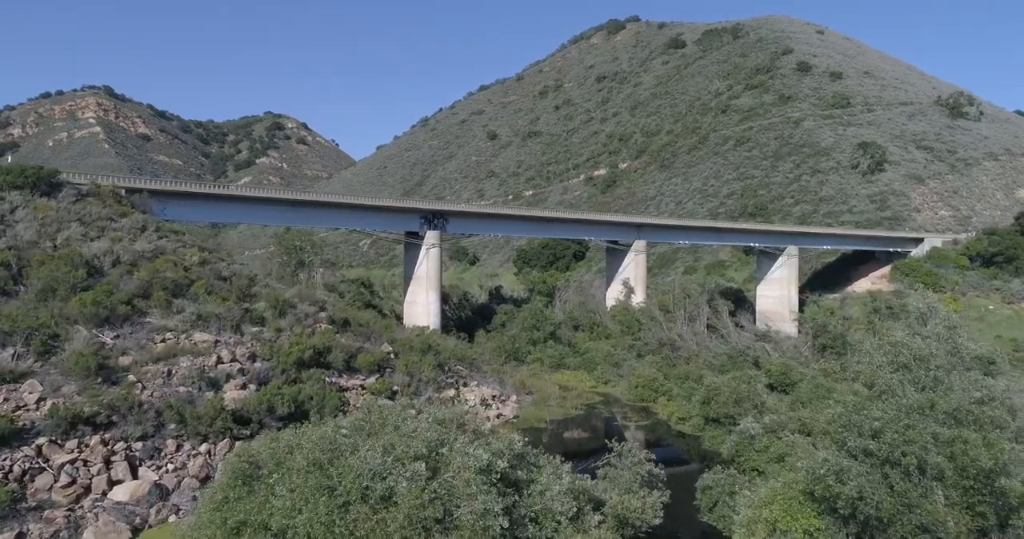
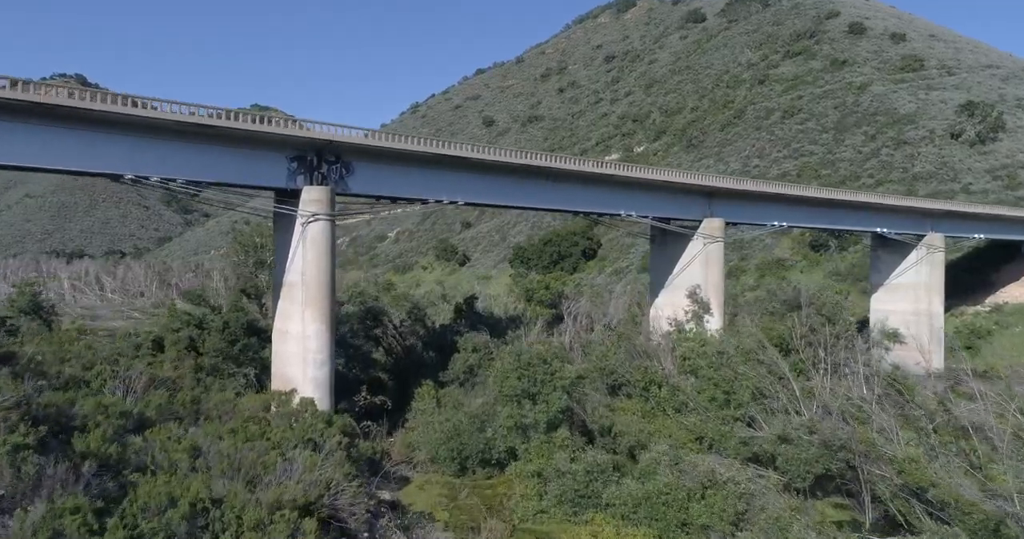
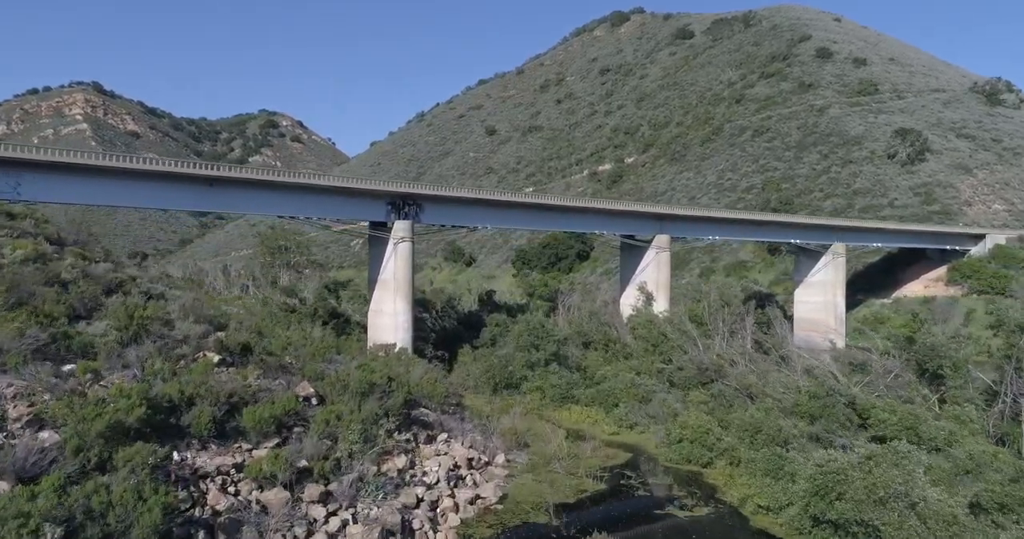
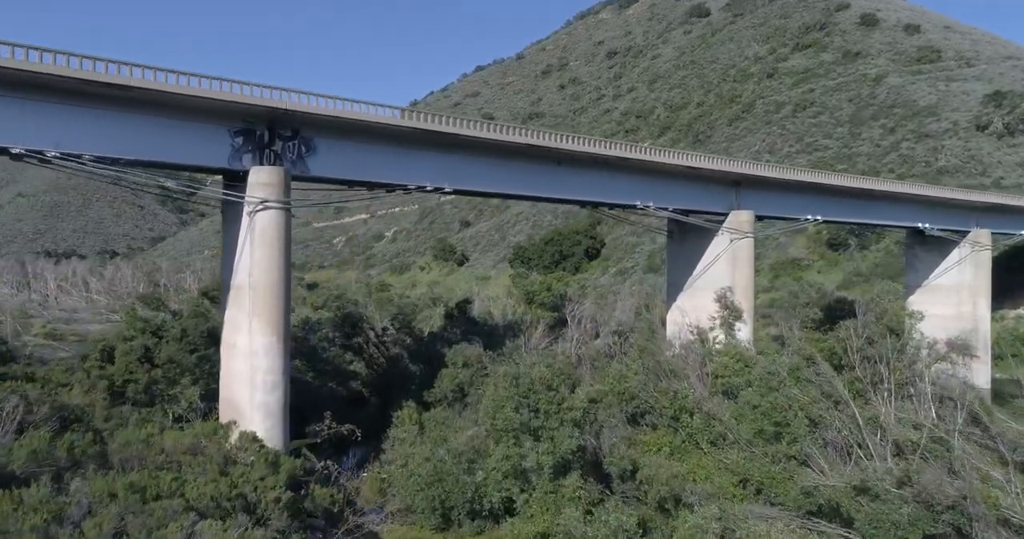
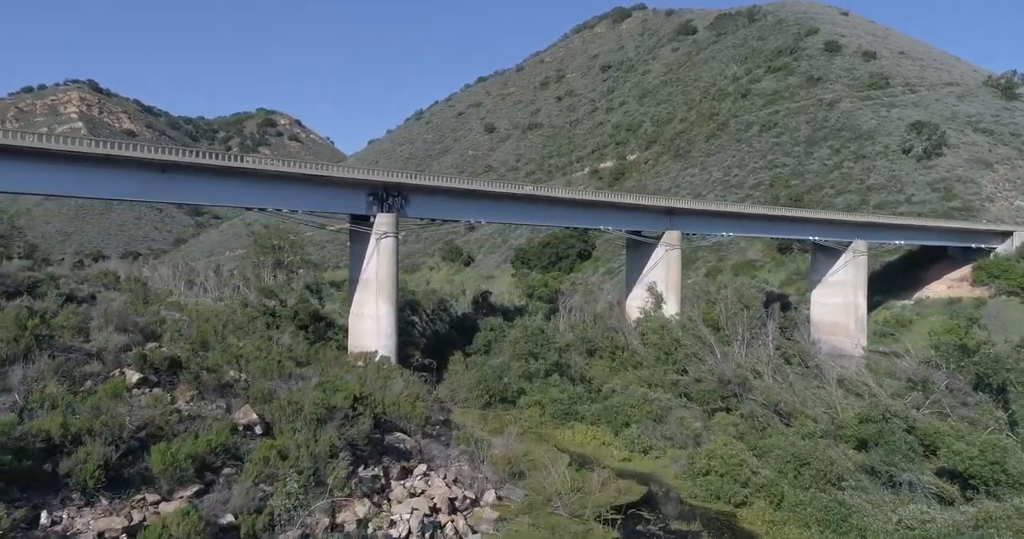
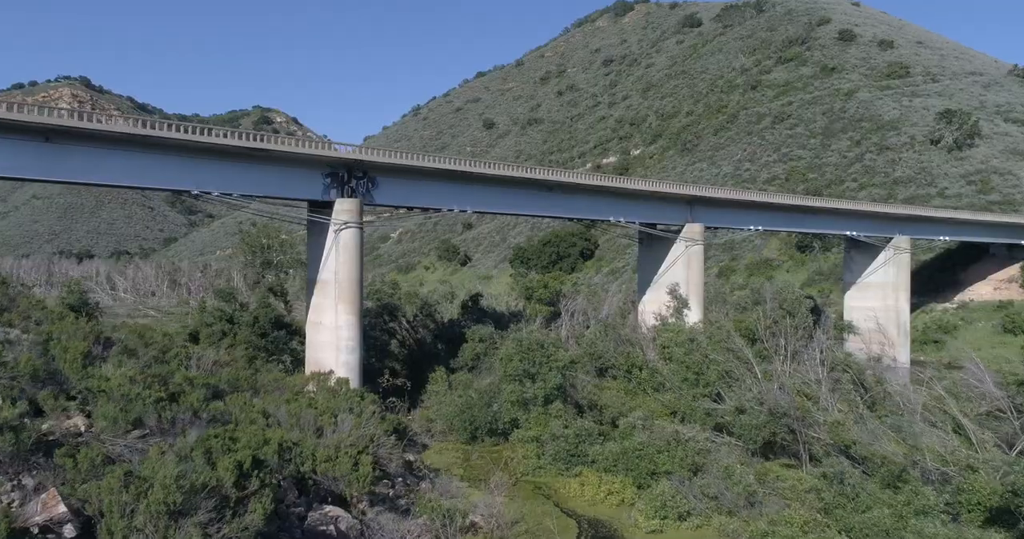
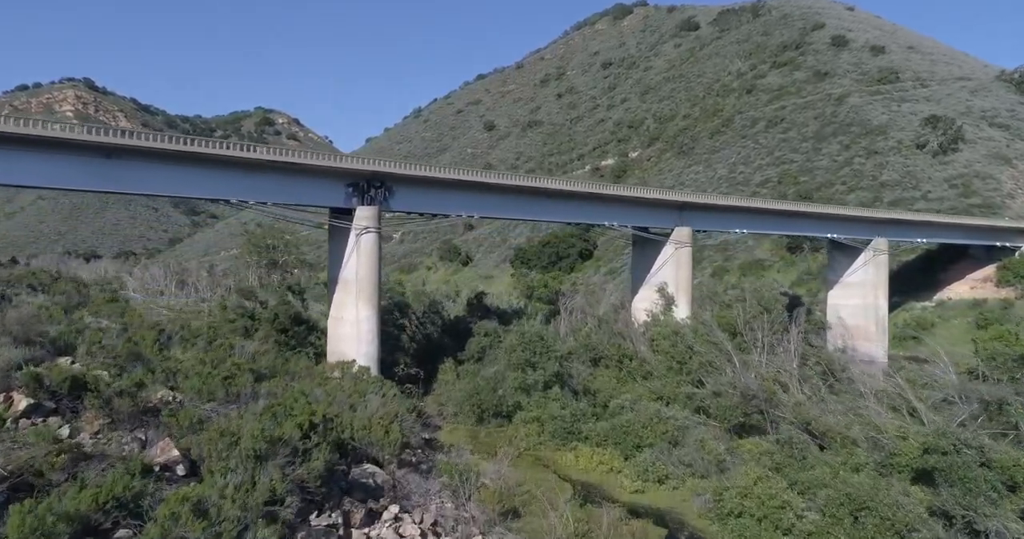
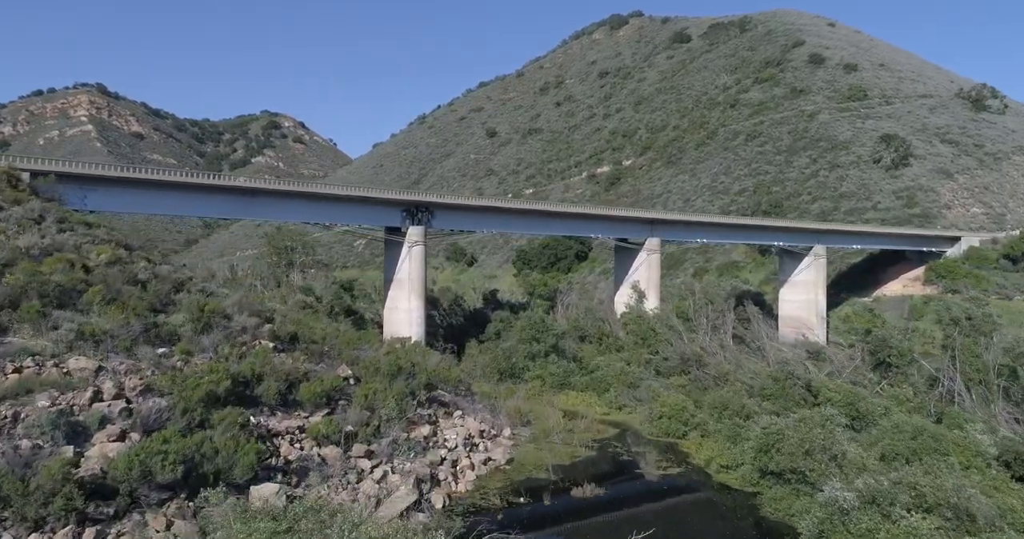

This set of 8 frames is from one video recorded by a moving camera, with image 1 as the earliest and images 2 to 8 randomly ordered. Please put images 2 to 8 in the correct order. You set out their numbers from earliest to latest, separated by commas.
8, 3, 5, 7, 6, 2, 4
